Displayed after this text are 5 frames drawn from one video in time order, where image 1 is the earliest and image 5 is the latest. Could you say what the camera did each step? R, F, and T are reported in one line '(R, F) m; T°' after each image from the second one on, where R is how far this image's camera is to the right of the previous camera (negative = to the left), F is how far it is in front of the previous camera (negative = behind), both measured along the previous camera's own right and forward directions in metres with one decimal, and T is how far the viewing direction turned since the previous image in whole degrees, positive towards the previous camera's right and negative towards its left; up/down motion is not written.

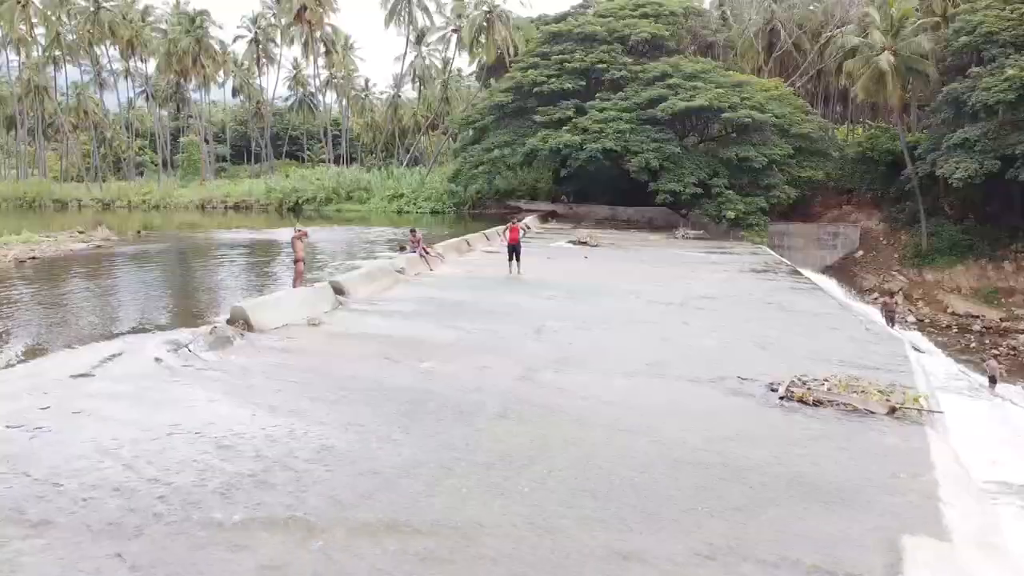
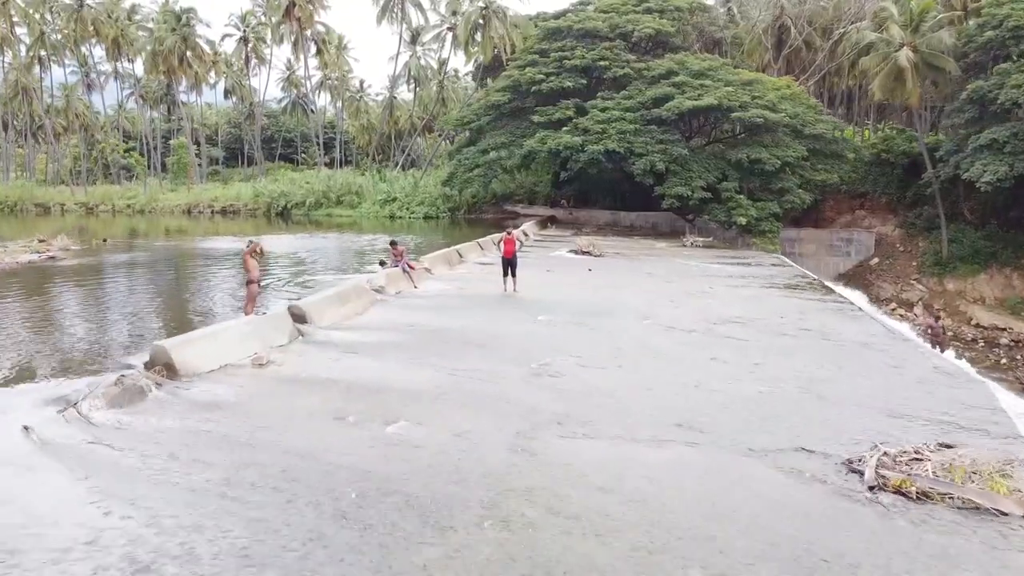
(0.0, +1.7) m; 0°
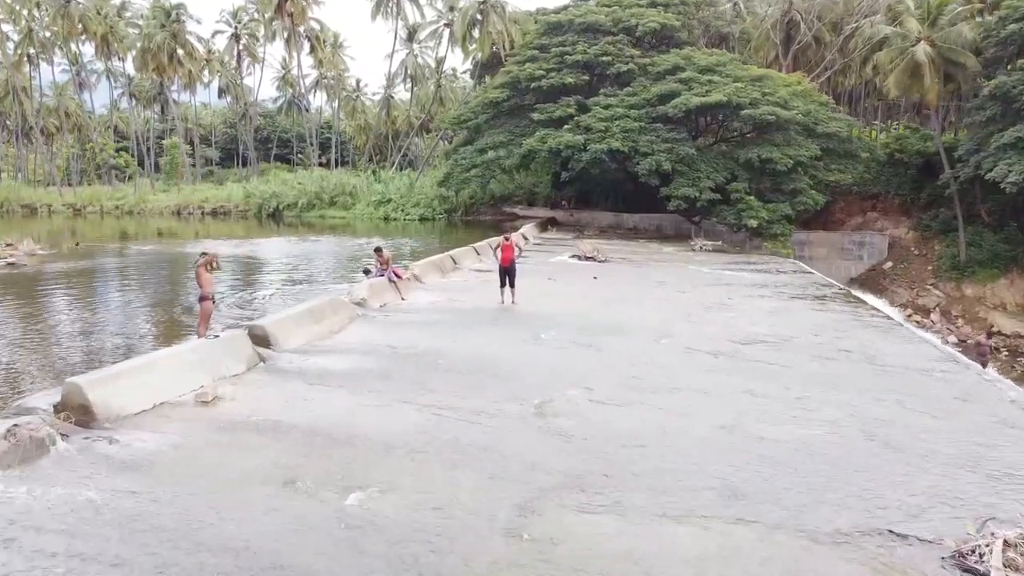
(0.0, +1.3) m; 0°
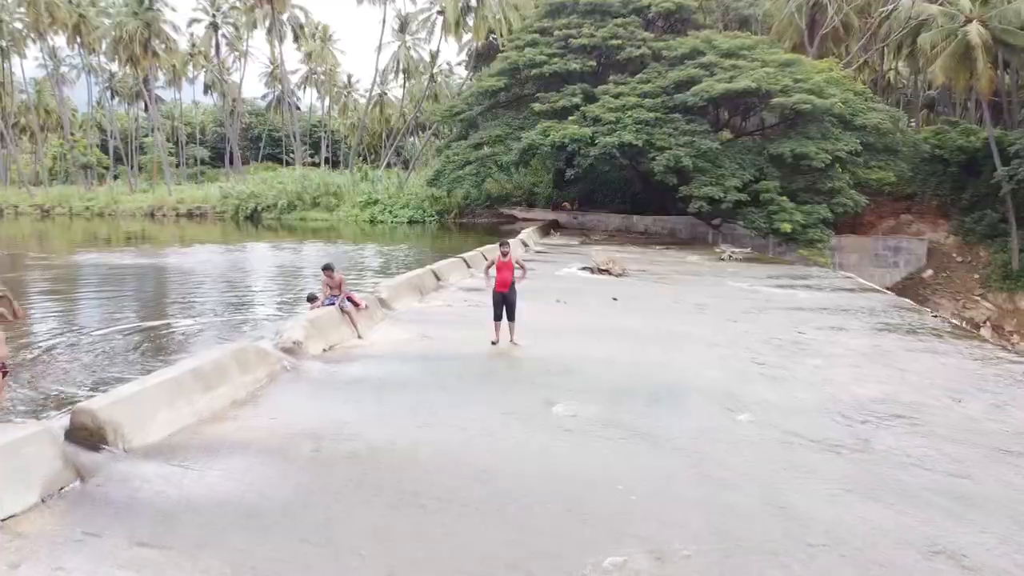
(0.0, +3.1) m; 0°
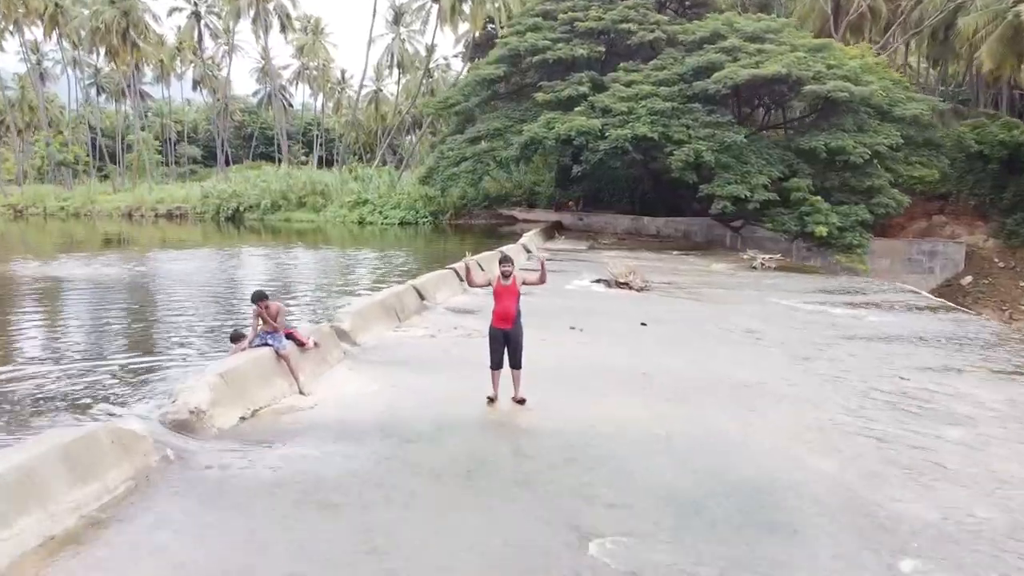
(0.0, +2.4) m; 0°
